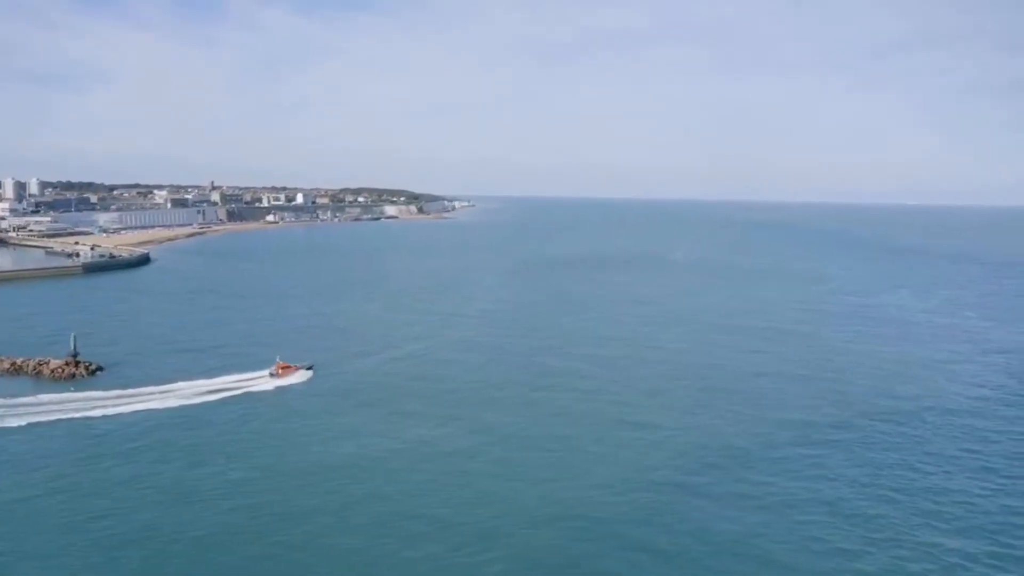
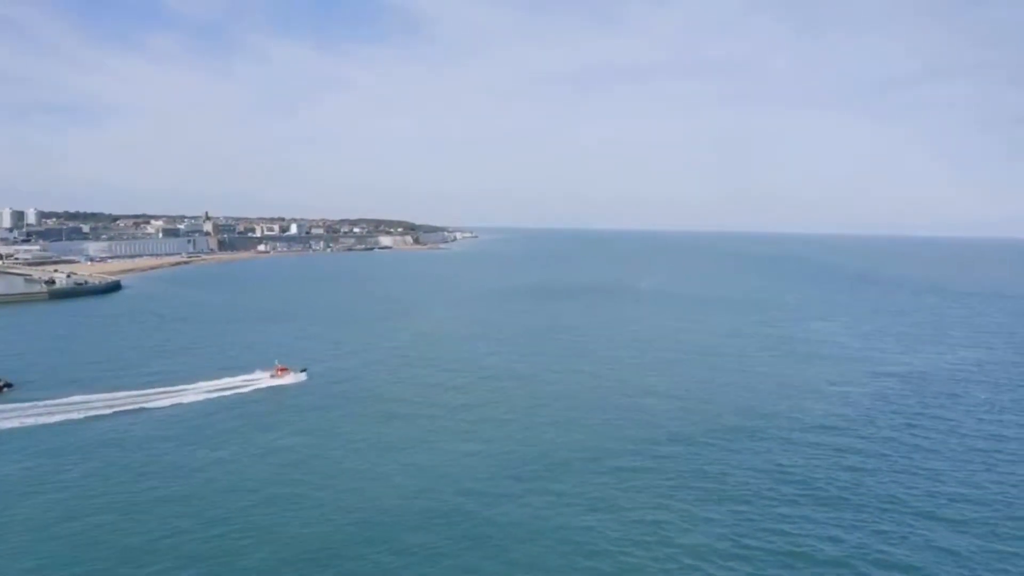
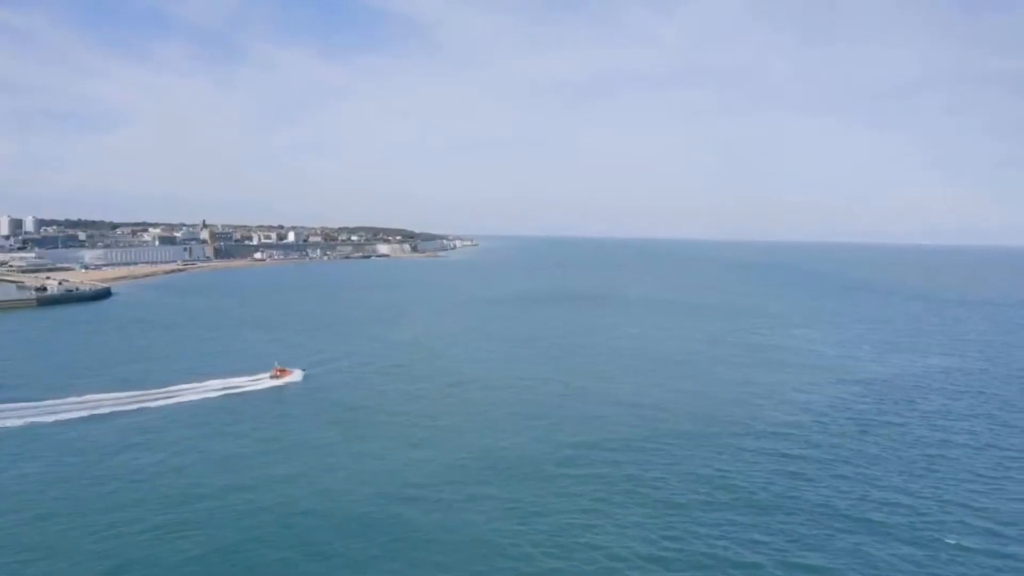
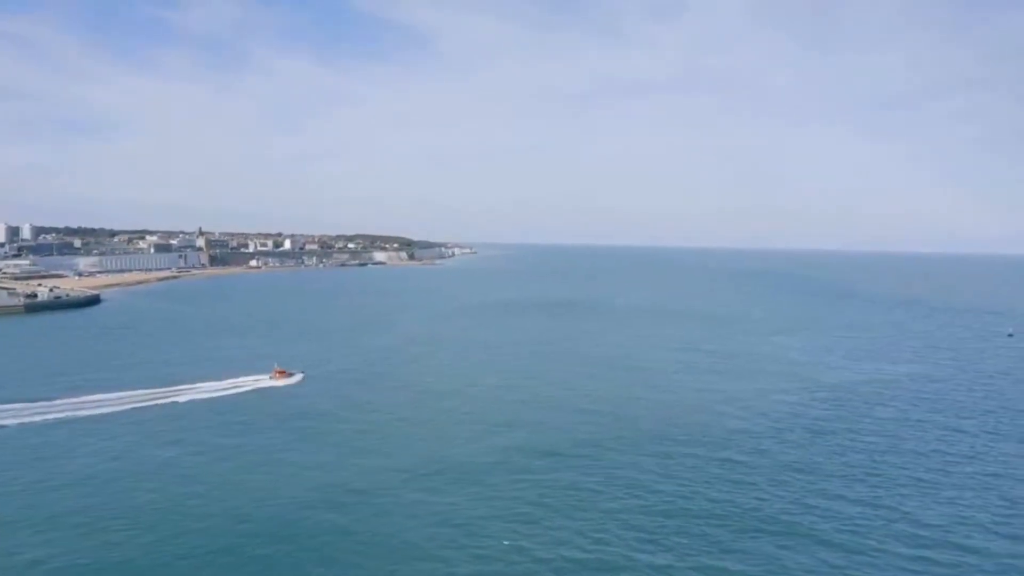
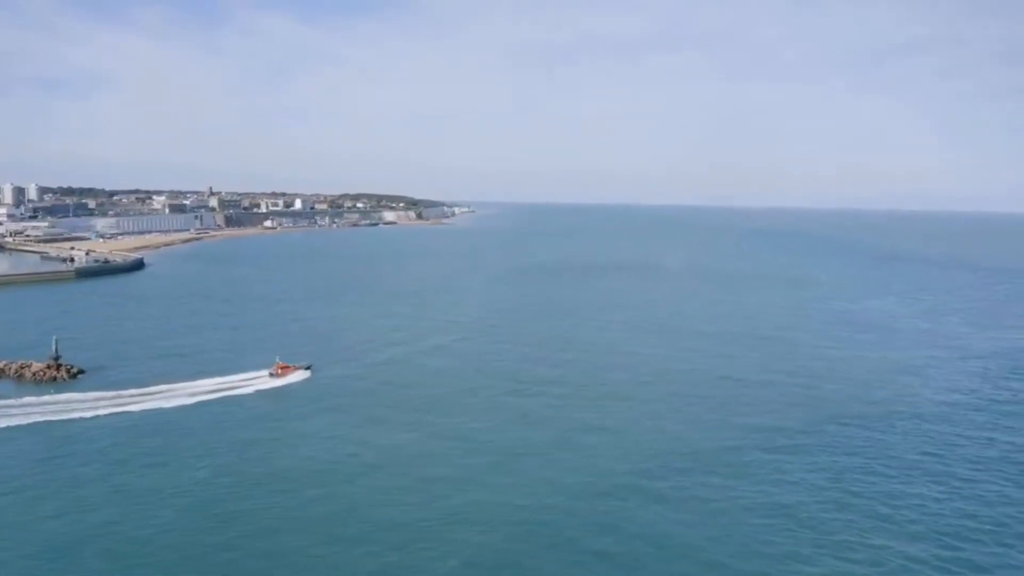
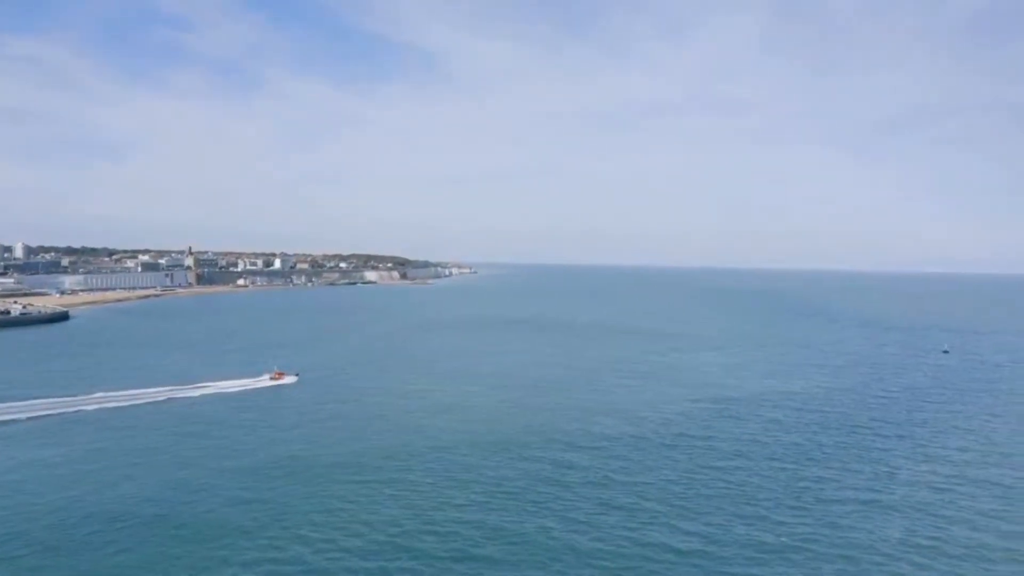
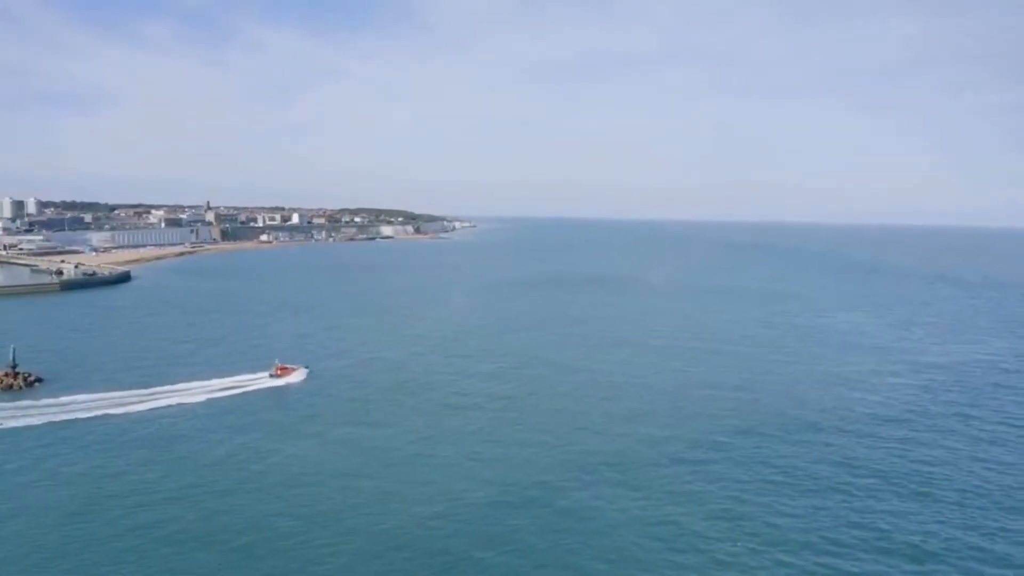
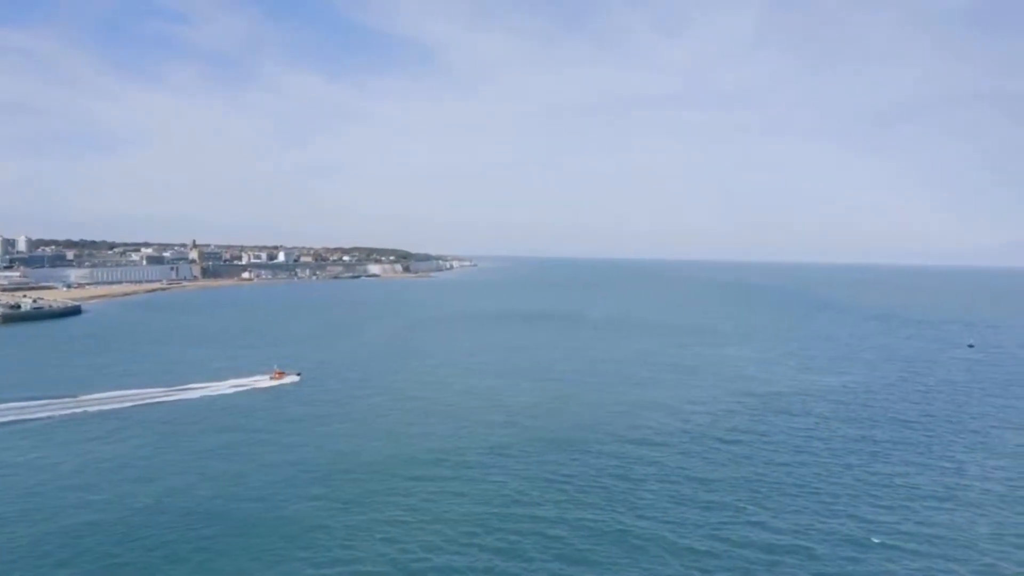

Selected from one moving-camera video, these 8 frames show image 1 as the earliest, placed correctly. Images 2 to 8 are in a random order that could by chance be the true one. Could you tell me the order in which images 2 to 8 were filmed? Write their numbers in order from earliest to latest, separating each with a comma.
5, 7, 2, 3, 4, 8, 6
